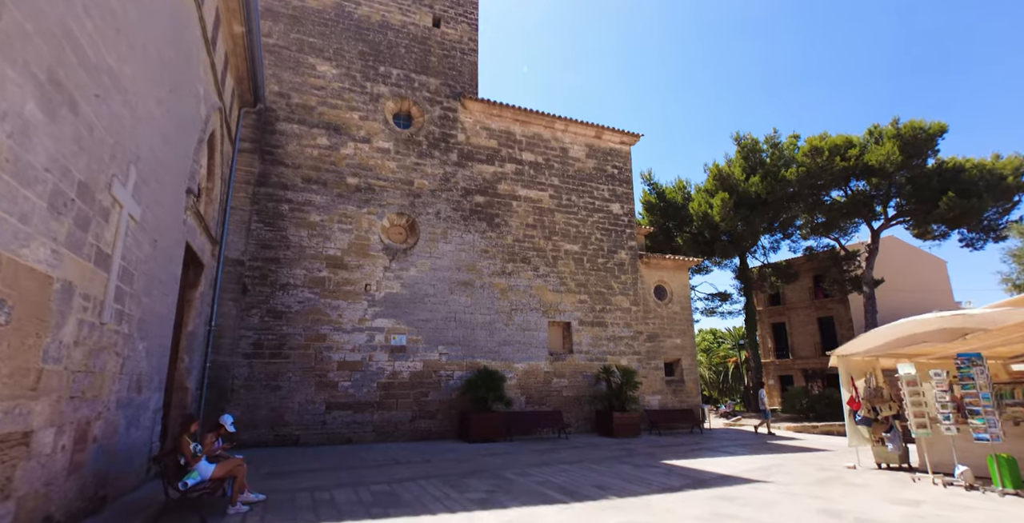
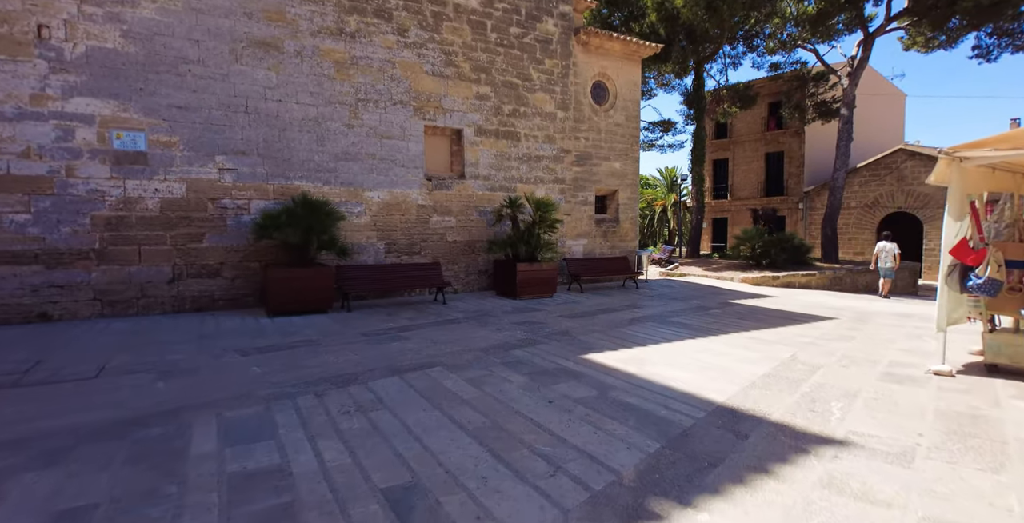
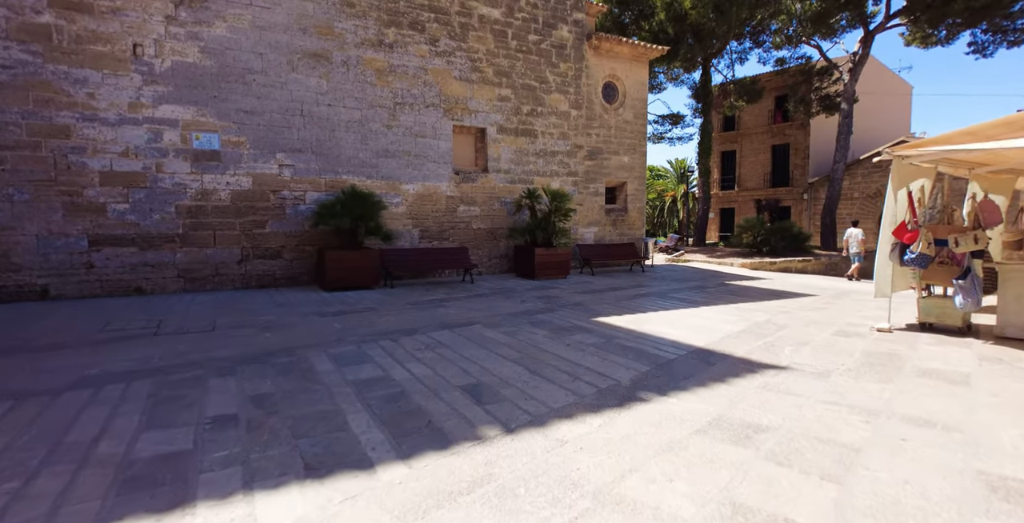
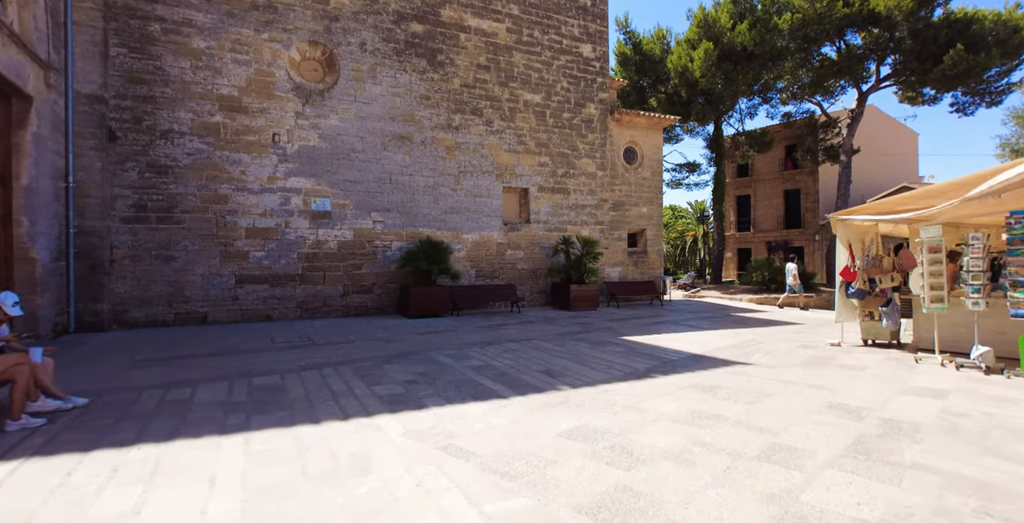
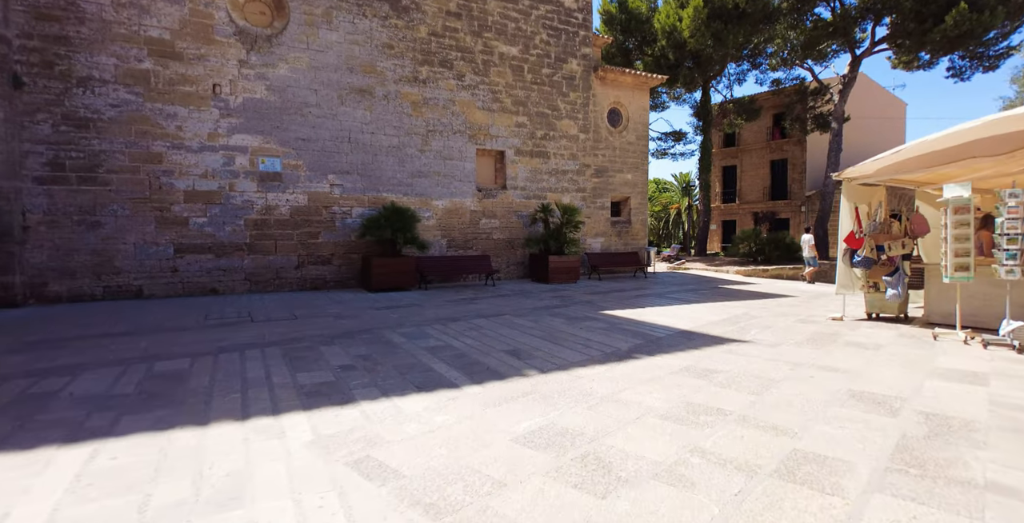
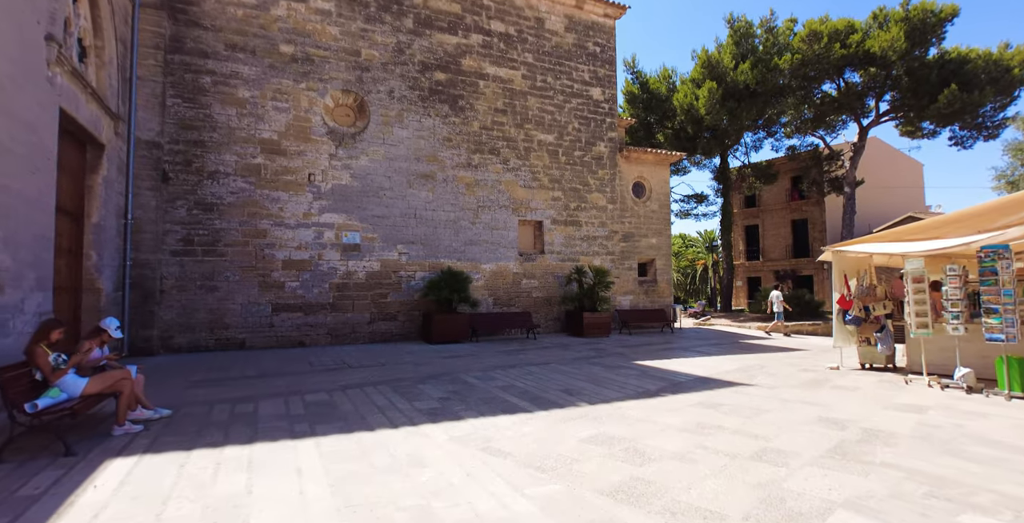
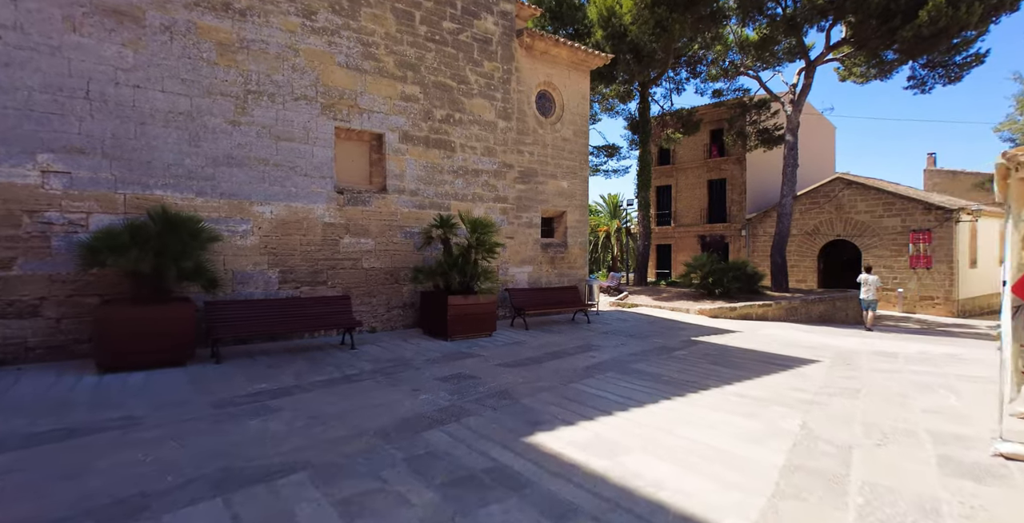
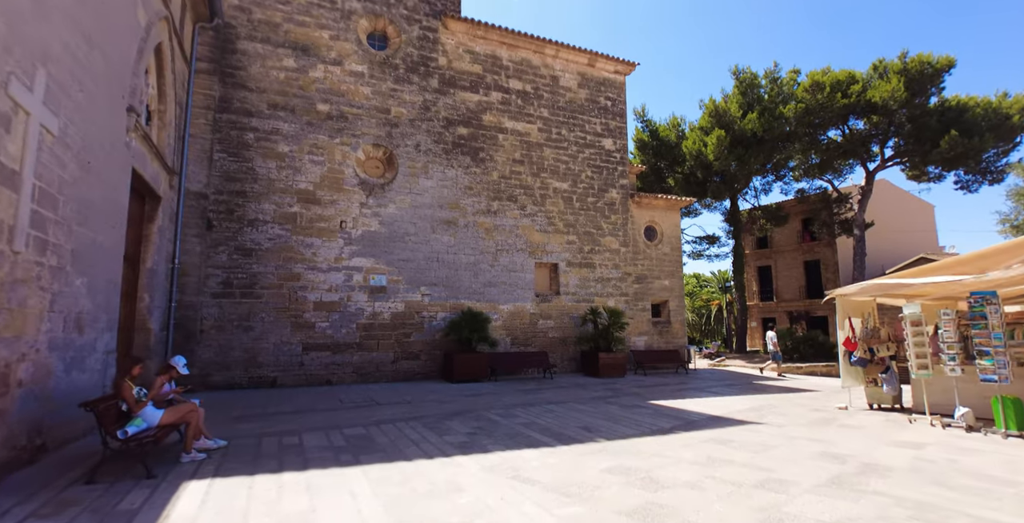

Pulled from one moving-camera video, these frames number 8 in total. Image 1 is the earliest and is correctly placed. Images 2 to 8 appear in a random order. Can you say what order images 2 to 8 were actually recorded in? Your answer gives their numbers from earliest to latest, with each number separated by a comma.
8, 6, 4, 5, 3, 2, 7
